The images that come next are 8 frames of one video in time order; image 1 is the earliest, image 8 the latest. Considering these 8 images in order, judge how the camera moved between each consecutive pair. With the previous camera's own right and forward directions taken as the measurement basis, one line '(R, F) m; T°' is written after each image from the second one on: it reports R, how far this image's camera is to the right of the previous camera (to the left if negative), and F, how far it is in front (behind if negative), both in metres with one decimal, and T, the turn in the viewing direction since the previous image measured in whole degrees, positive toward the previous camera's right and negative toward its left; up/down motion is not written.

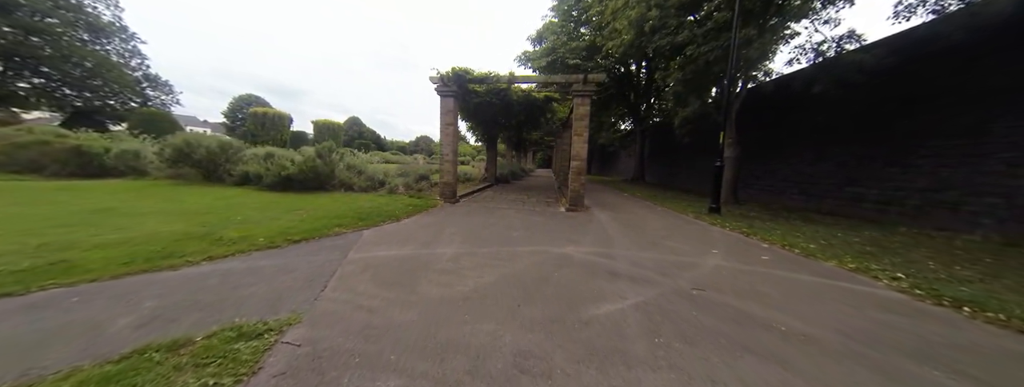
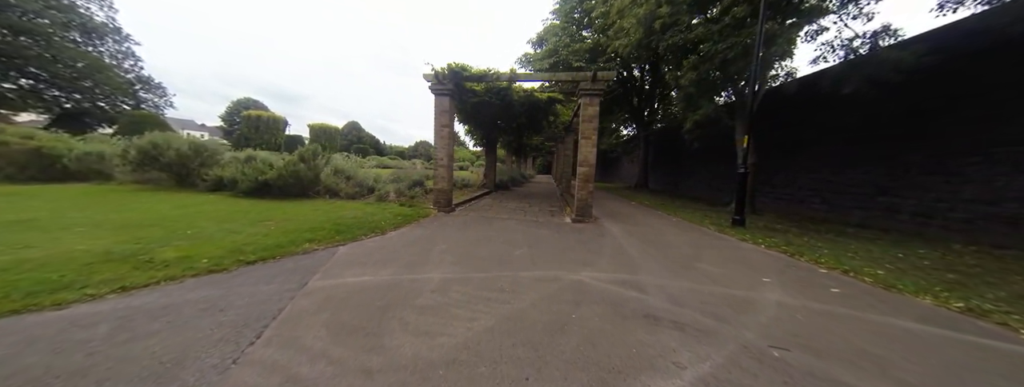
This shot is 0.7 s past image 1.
(0.0, +0.8) m; 0°
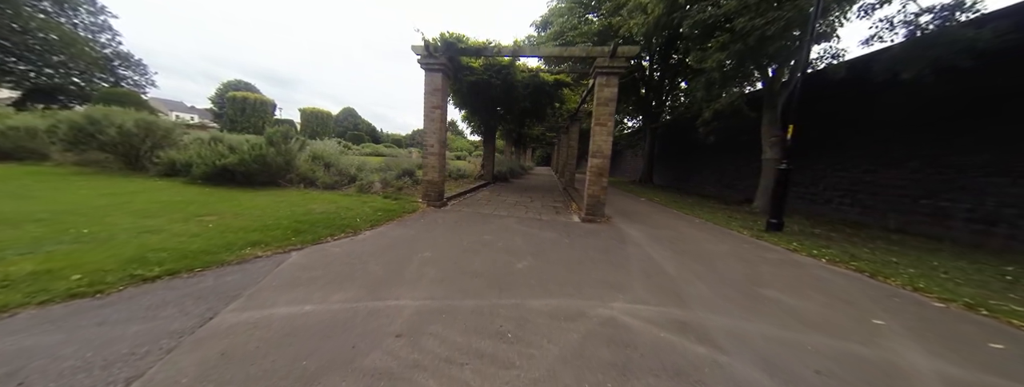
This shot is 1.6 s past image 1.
(-0.1, +1.0) m; +1°
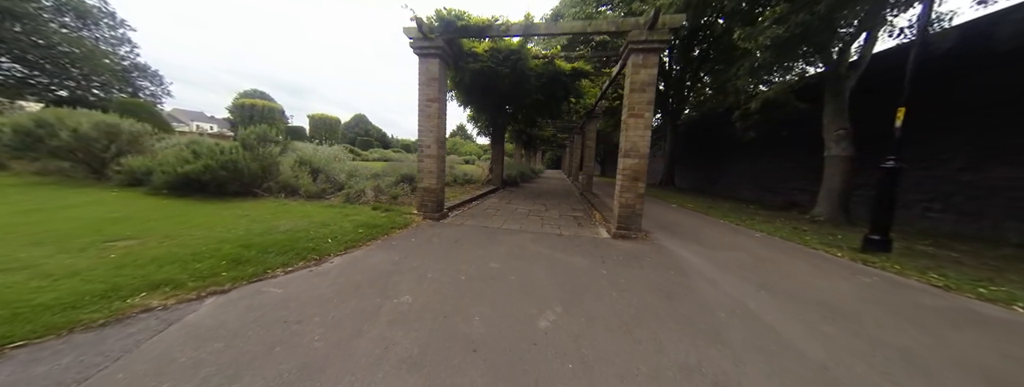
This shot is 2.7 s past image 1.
(-0.1, +1.2) m; -2°
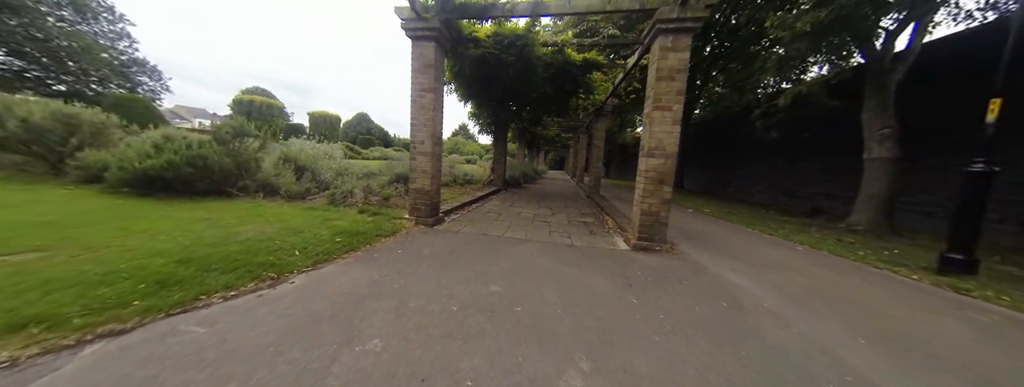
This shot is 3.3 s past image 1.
(-0.1, +0.7) m; 0°
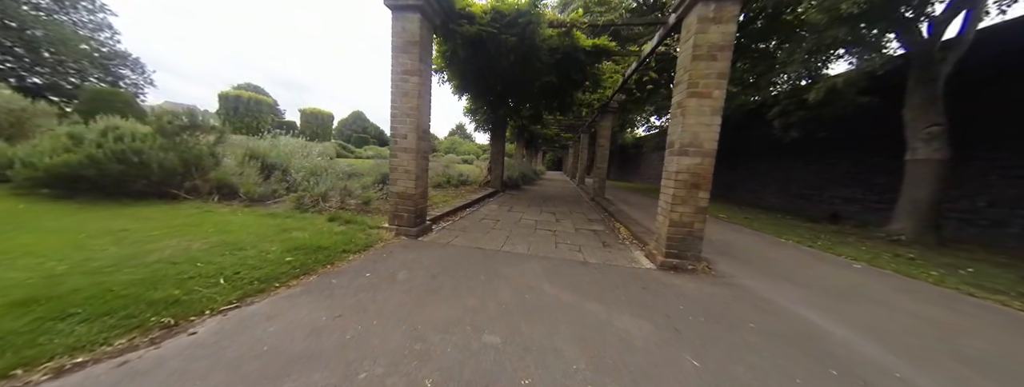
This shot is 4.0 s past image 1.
(-0.1, +0.8) m; +1°
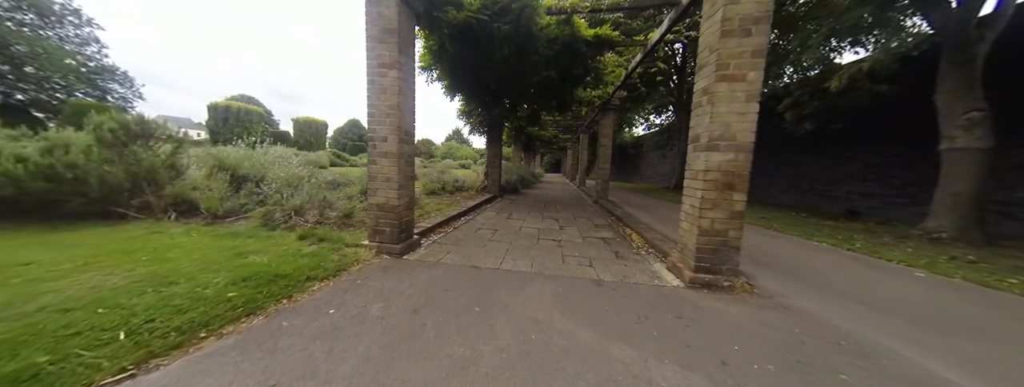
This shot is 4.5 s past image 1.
(0.0, +0.6) m; 0°
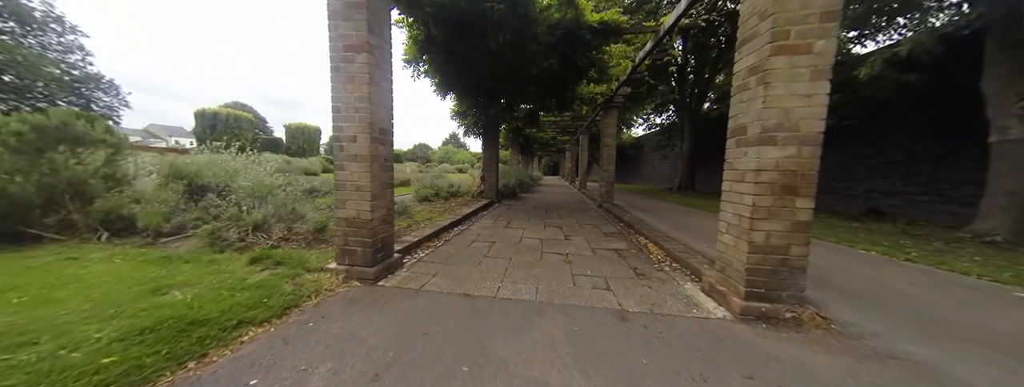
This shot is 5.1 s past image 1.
(0.0, +0.7) m; 0°
